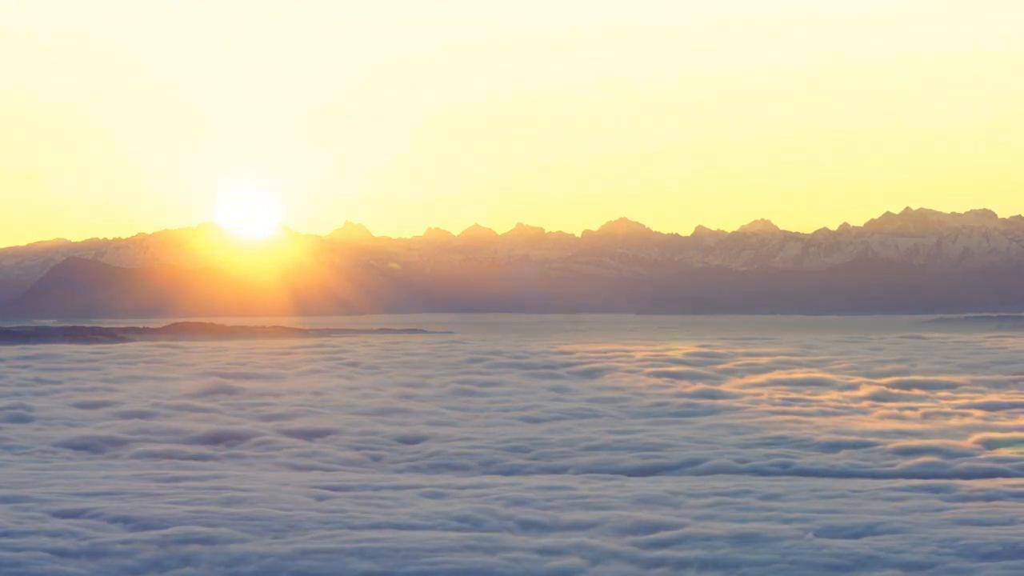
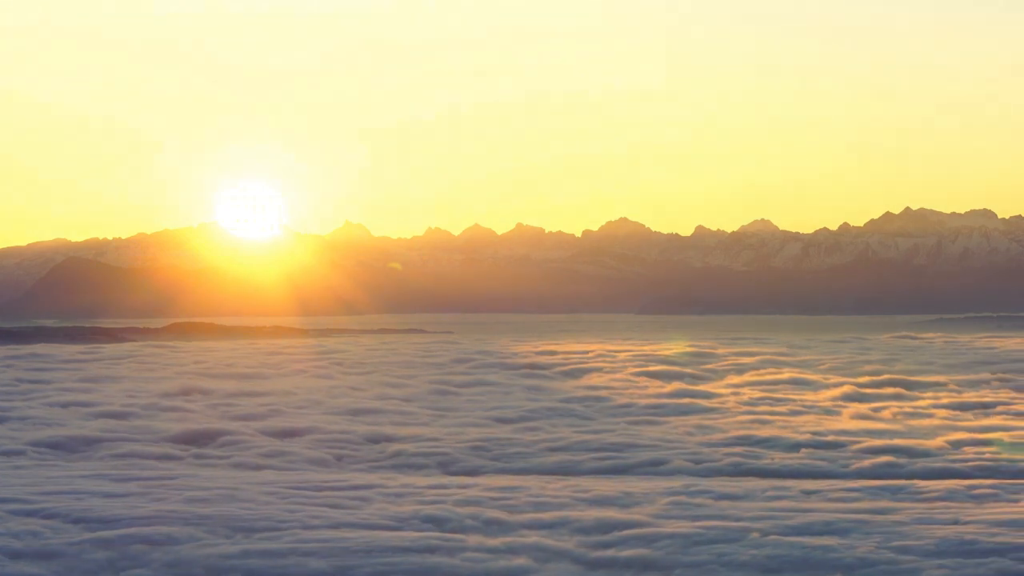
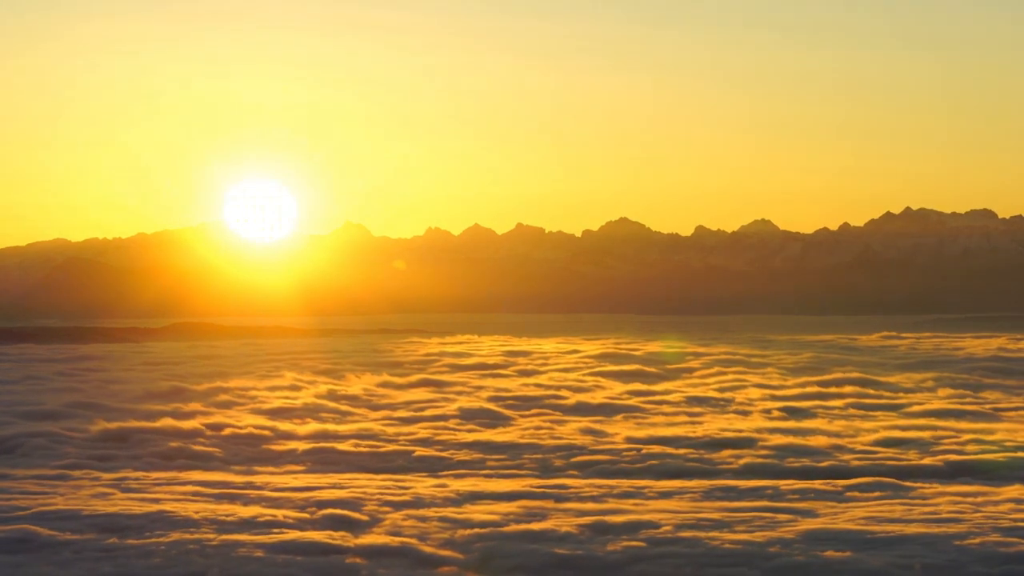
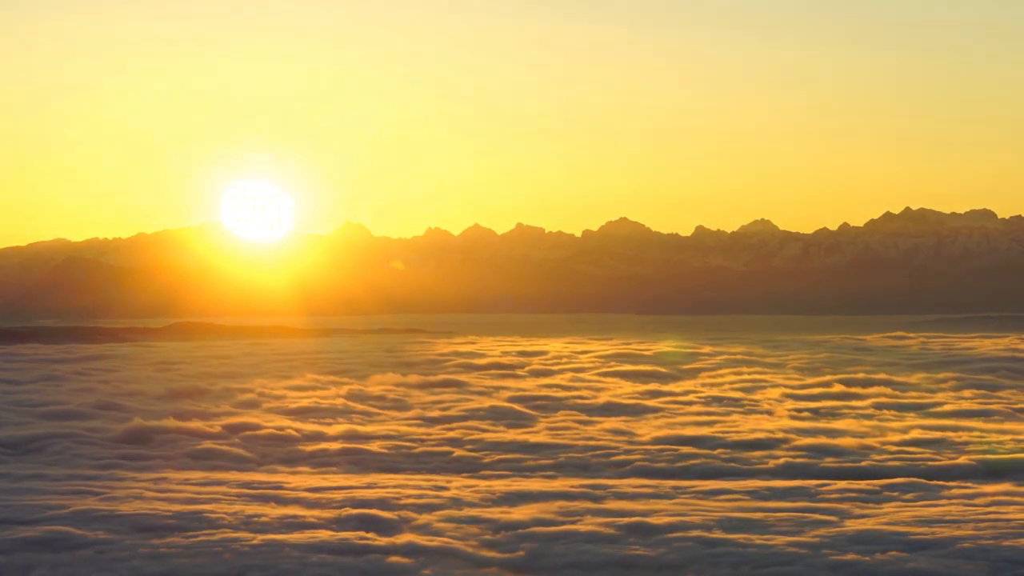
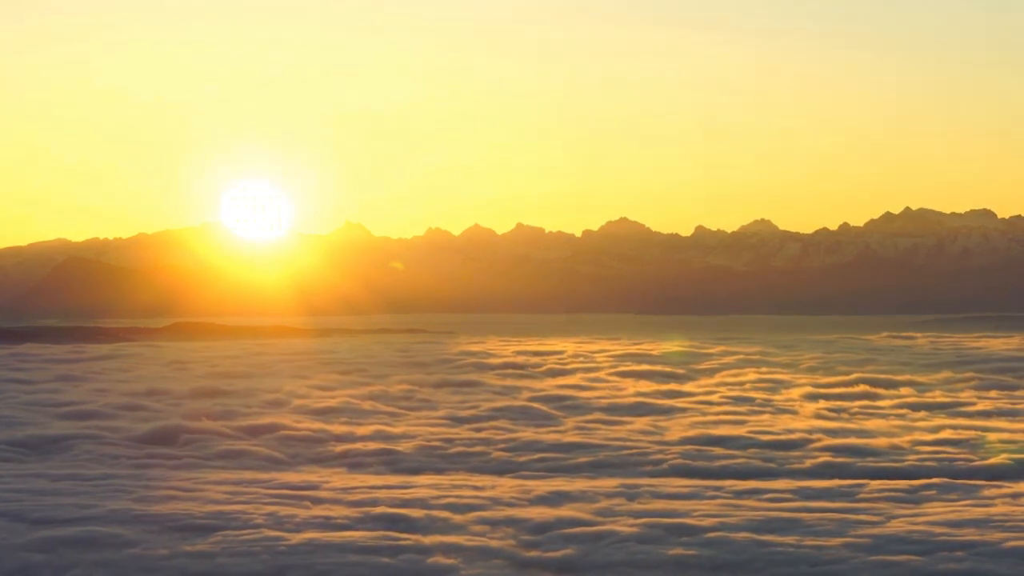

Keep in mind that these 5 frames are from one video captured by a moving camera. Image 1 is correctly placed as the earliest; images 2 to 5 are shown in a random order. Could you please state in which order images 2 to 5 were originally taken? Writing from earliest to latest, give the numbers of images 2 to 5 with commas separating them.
2, 5, 4, 3
